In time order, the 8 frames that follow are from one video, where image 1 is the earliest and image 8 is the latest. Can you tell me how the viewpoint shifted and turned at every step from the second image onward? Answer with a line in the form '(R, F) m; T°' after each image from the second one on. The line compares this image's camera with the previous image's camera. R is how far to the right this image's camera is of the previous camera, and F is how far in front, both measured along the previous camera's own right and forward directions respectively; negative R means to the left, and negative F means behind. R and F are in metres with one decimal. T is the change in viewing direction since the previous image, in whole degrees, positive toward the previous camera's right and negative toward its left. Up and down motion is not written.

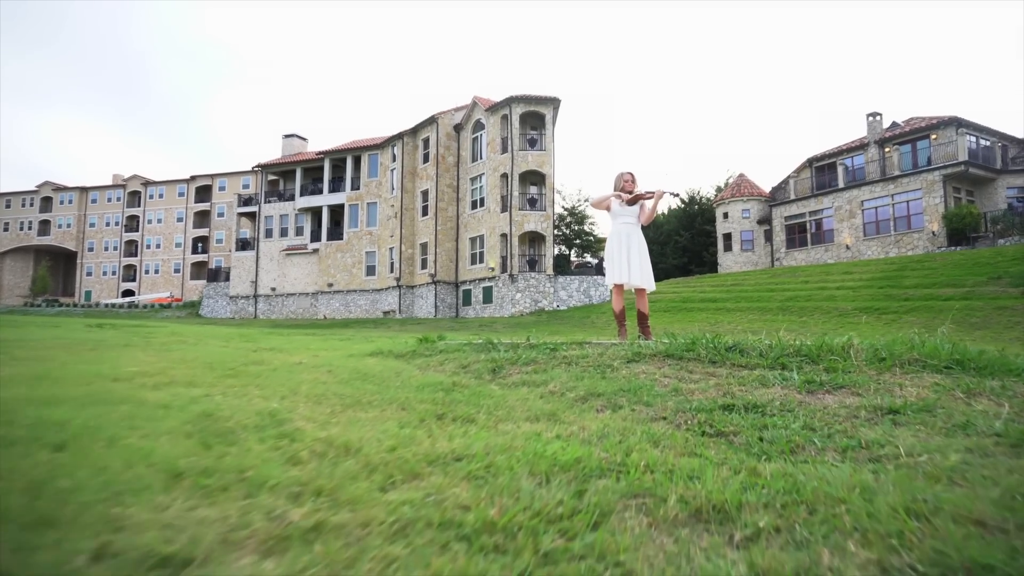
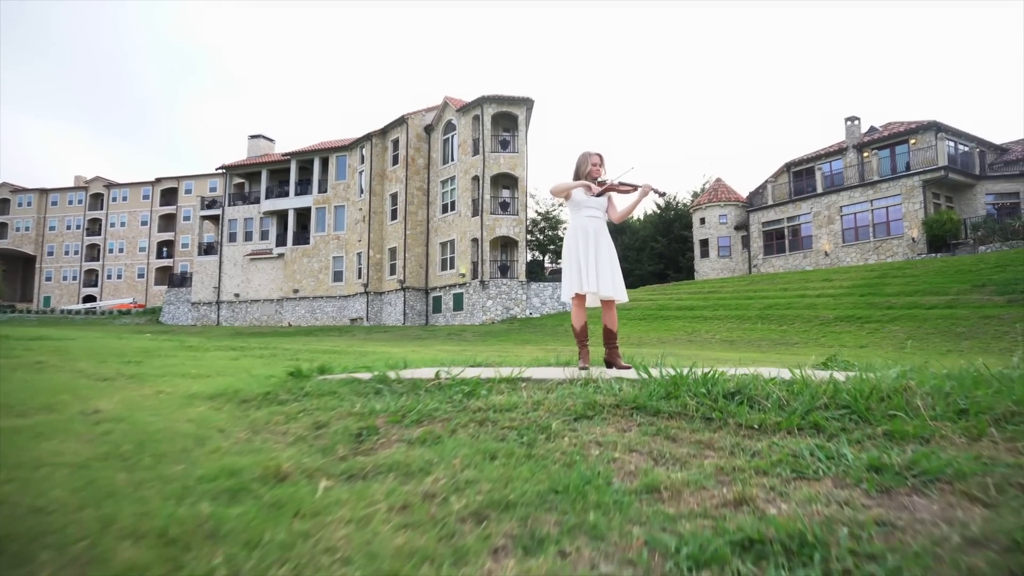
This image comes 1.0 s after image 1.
(+0.3, +0.9) m; +2°
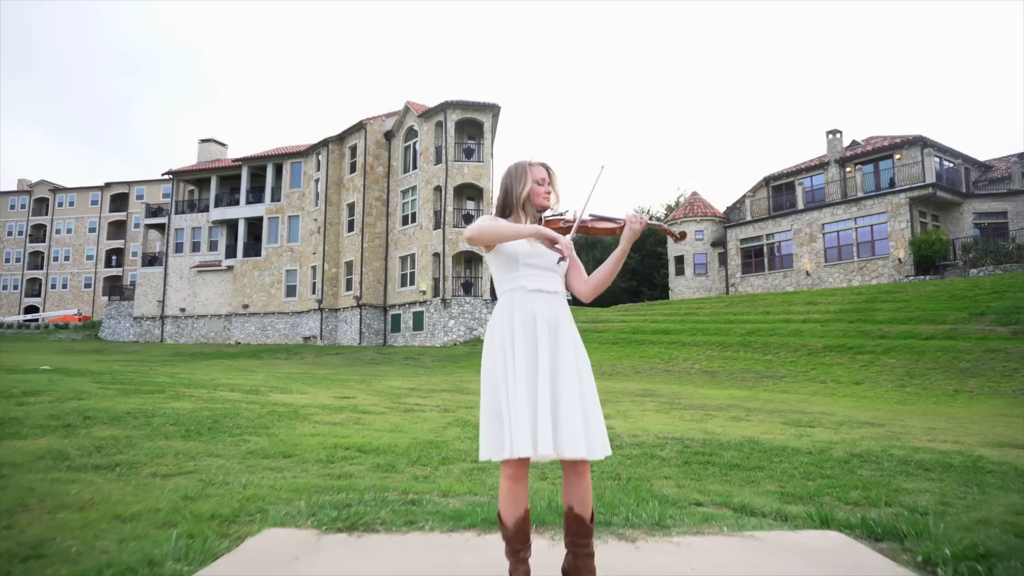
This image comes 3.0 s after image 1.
(+0.3, +1.7) m; +3°
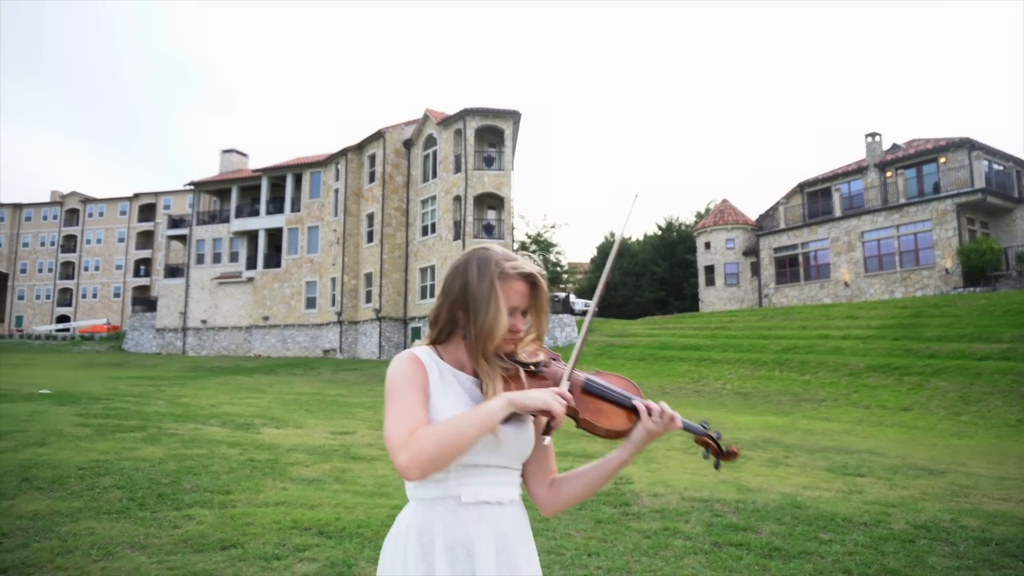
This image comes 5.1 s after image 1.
(+0.2, +0.8) m; -2°
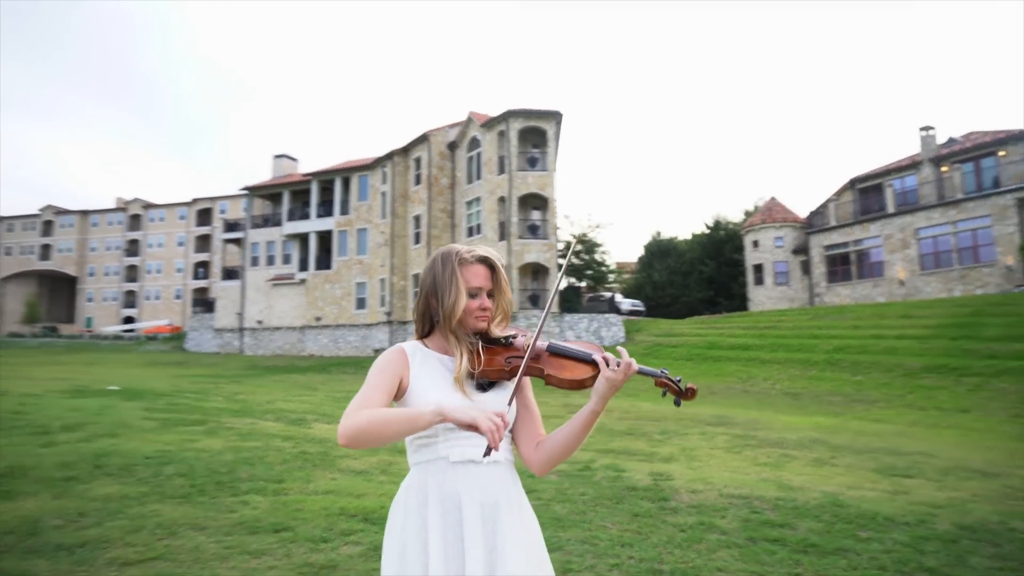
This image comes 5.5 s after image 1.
(+0.1, -0.1) m; -4°
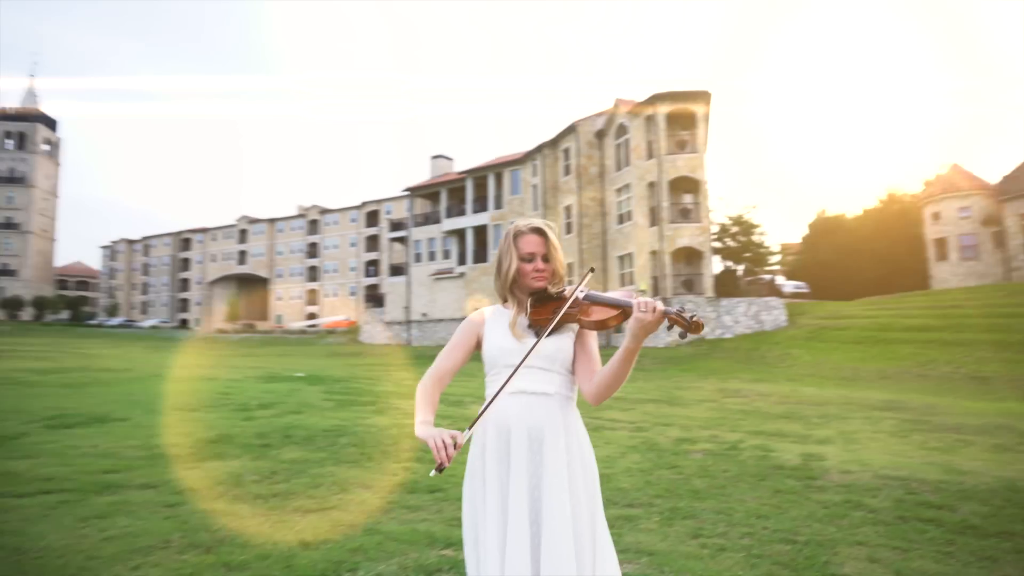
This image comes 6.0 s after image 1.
(+0.1, -0.2) m; -13°
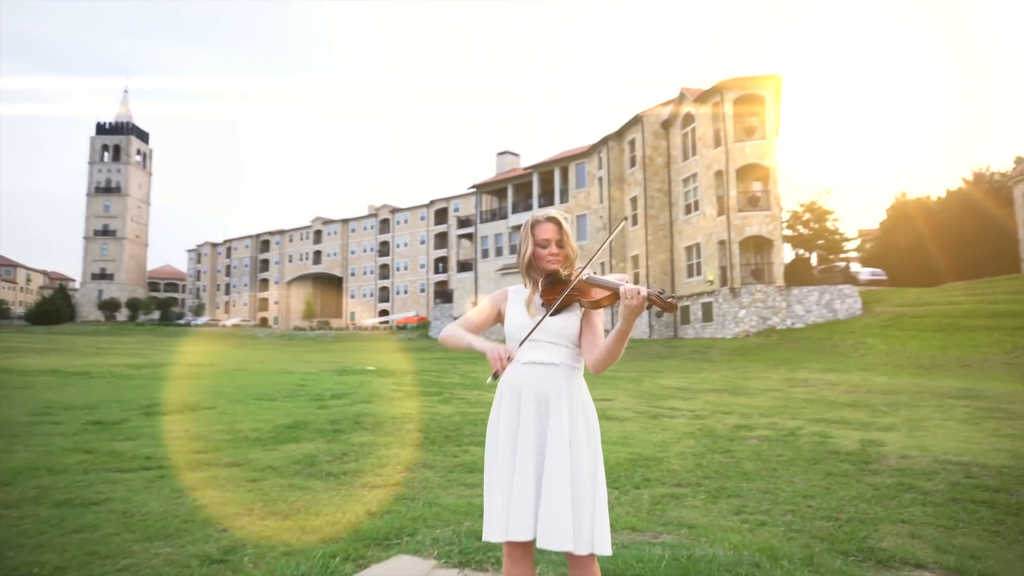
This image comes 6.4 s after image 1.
(+0.1, -0.2) m; -6°
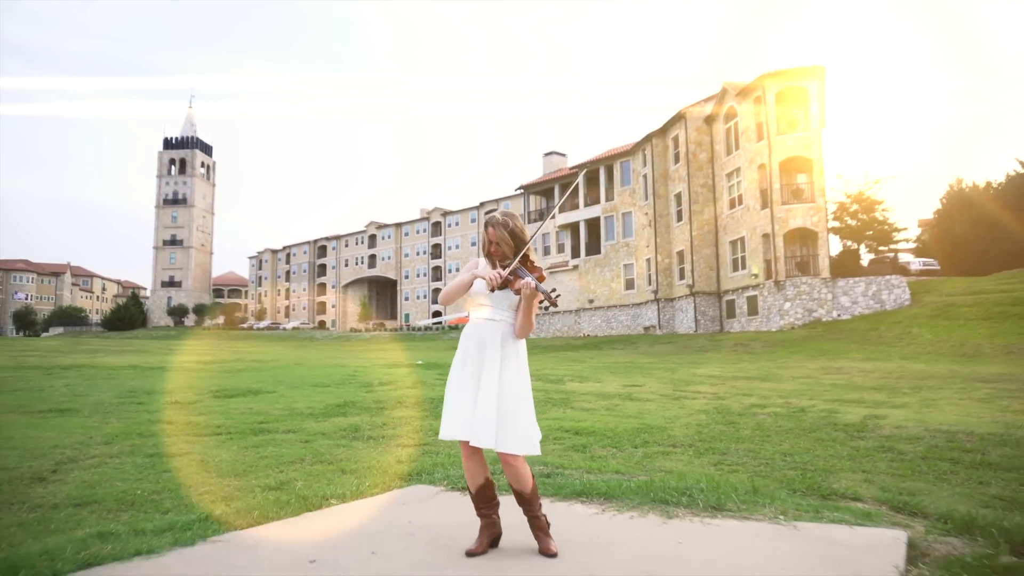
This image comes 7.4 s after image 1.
(+0.3, -0.5) m; -5°
